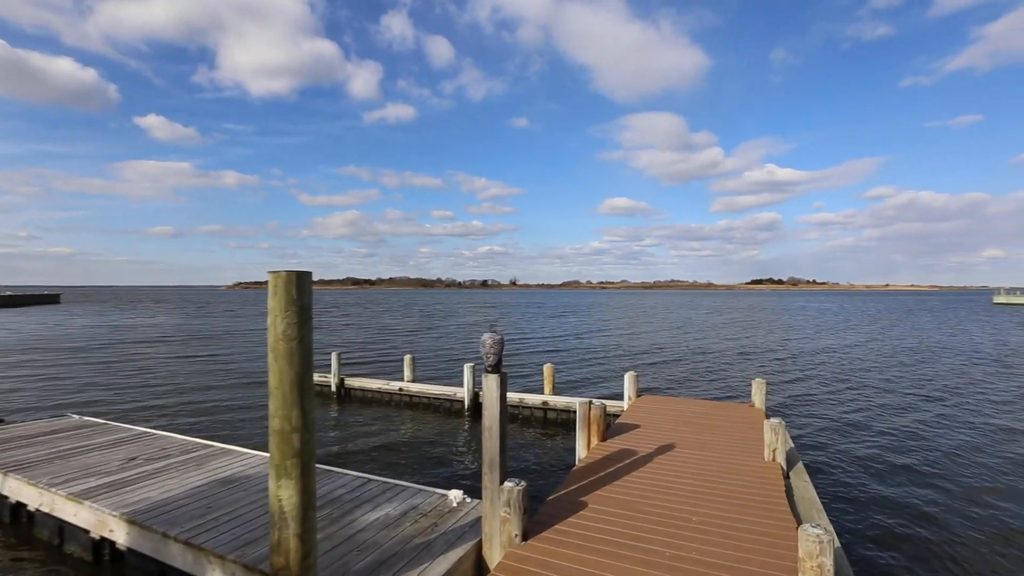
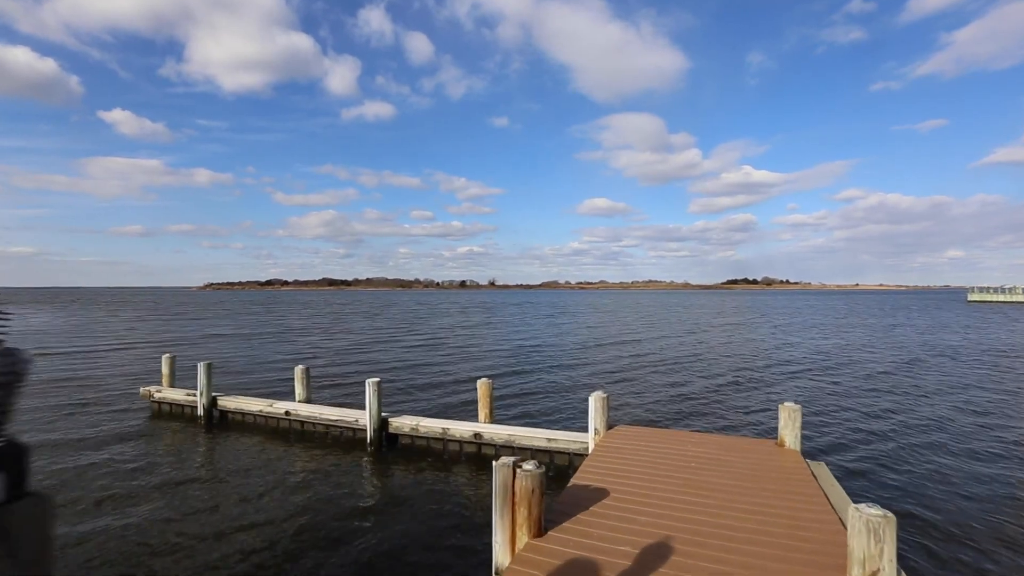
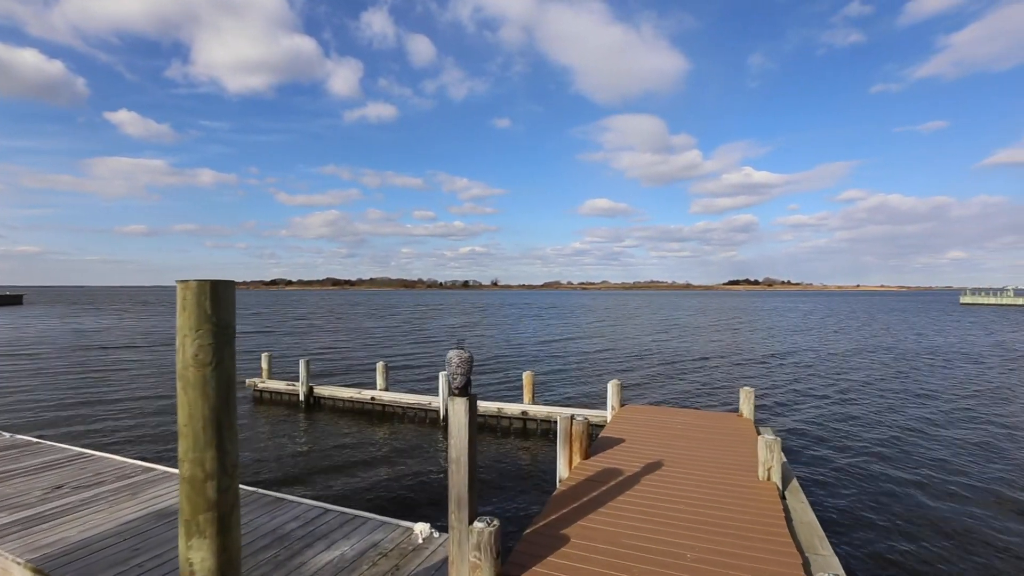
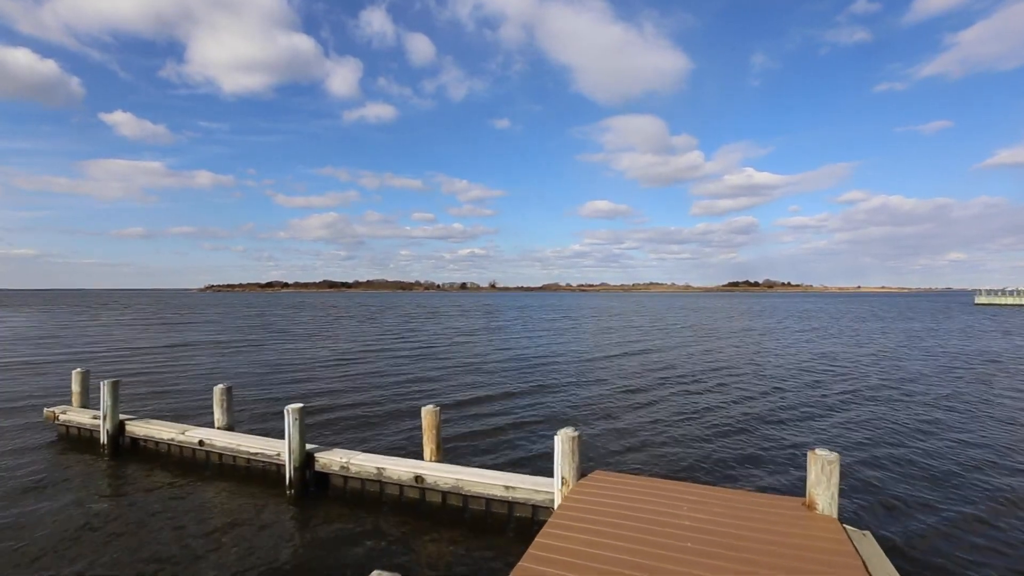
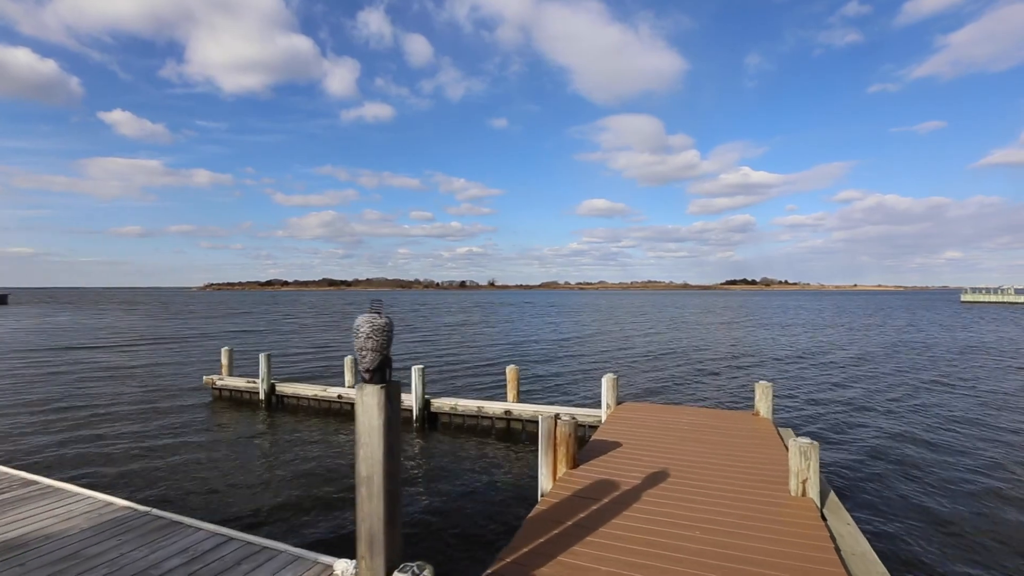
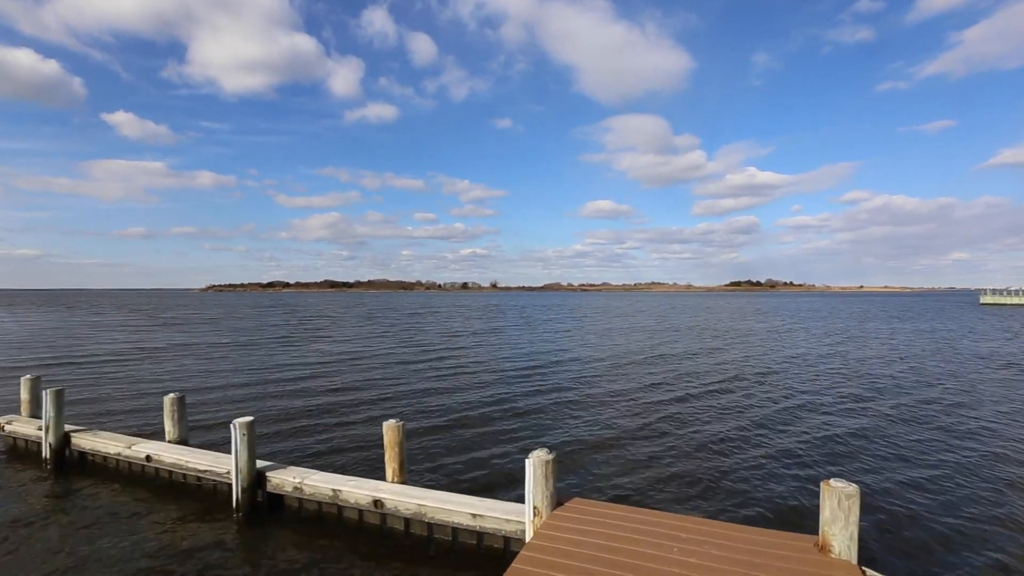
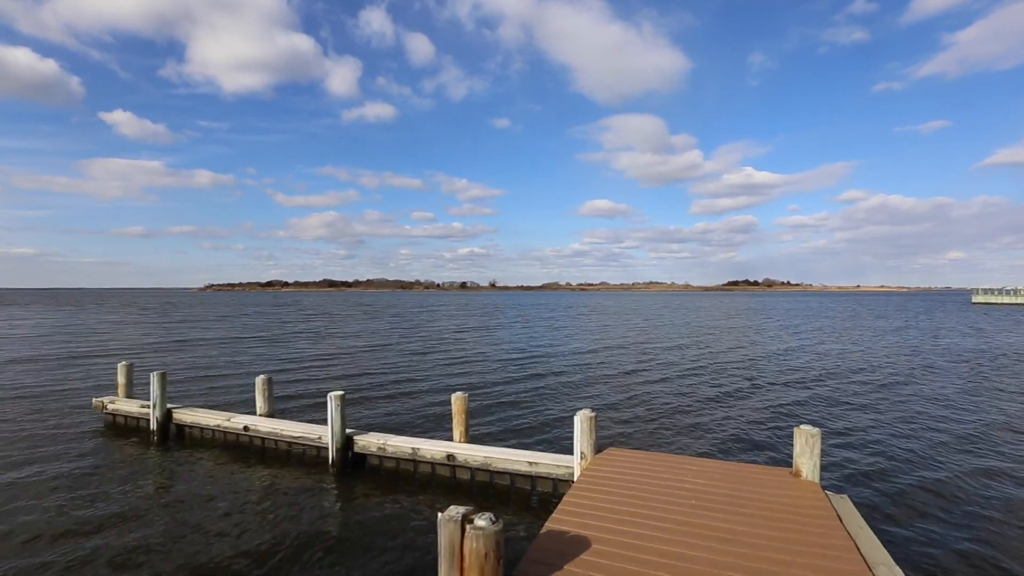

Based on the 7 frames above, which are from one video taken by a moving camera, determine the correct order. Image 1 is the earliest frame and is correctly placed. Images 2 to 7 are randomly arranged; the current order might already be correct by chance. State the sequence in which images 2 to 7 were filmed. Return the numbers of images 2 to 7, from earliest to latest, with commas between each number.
3, 5, 2, 7, 4, 6
